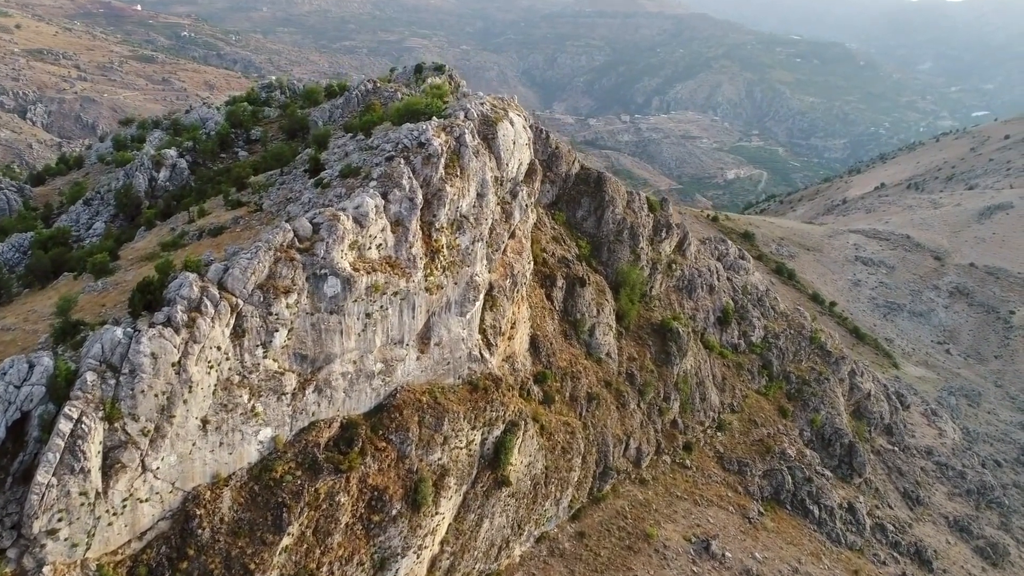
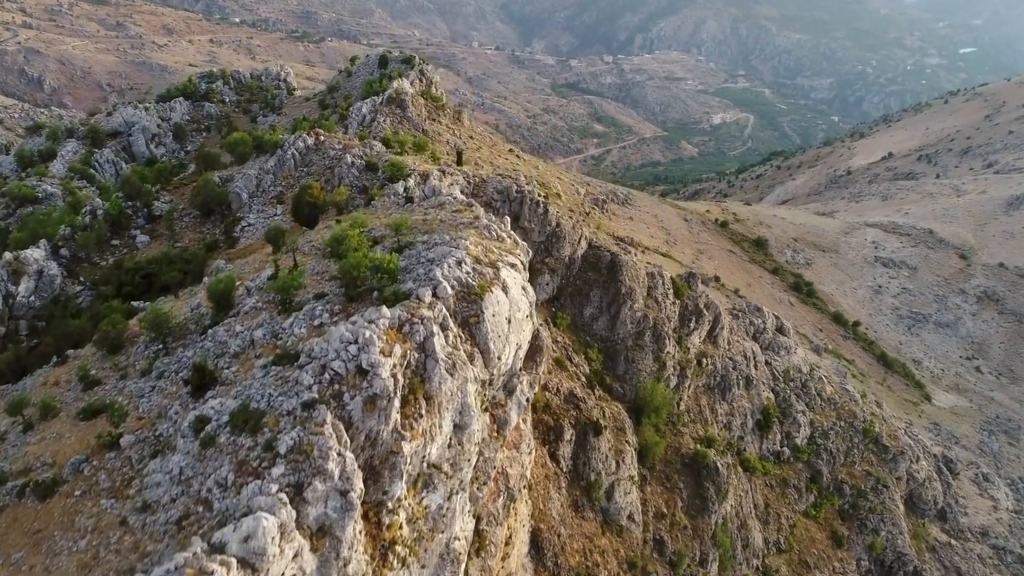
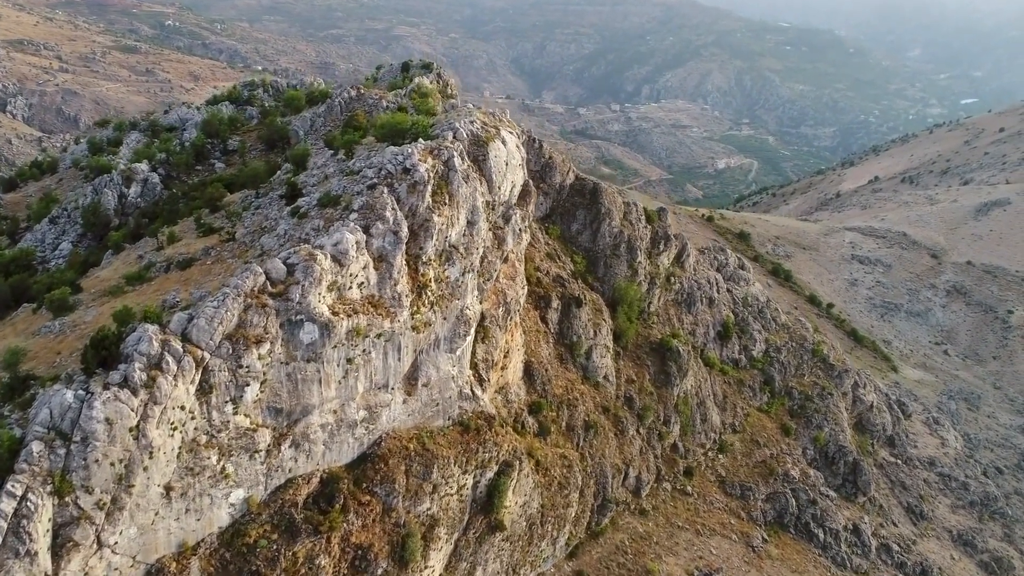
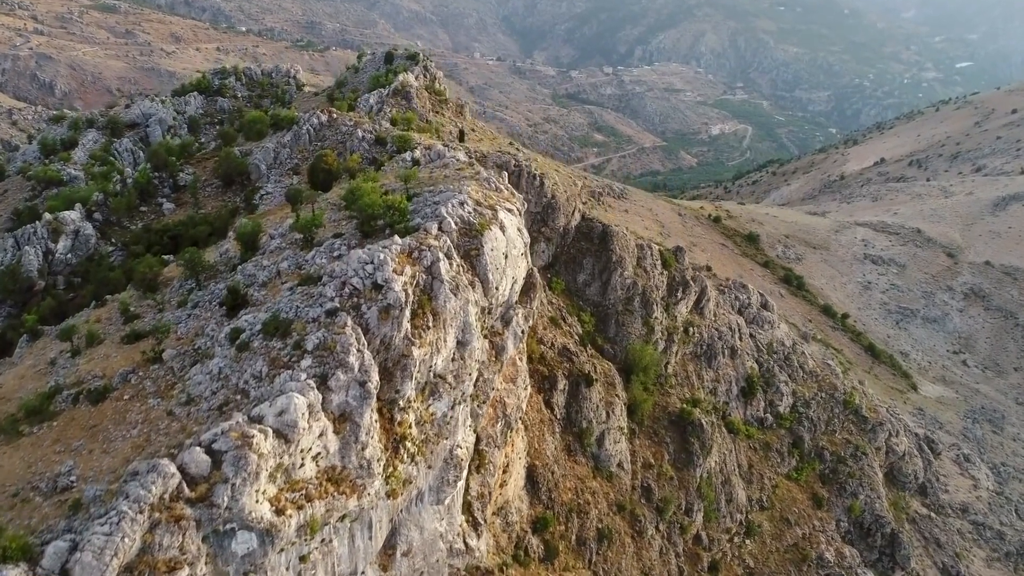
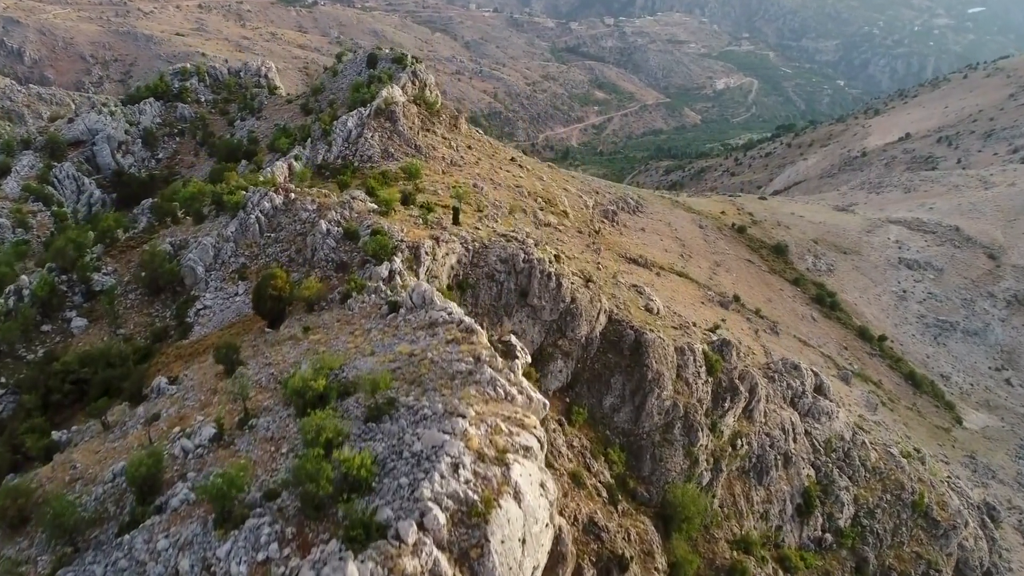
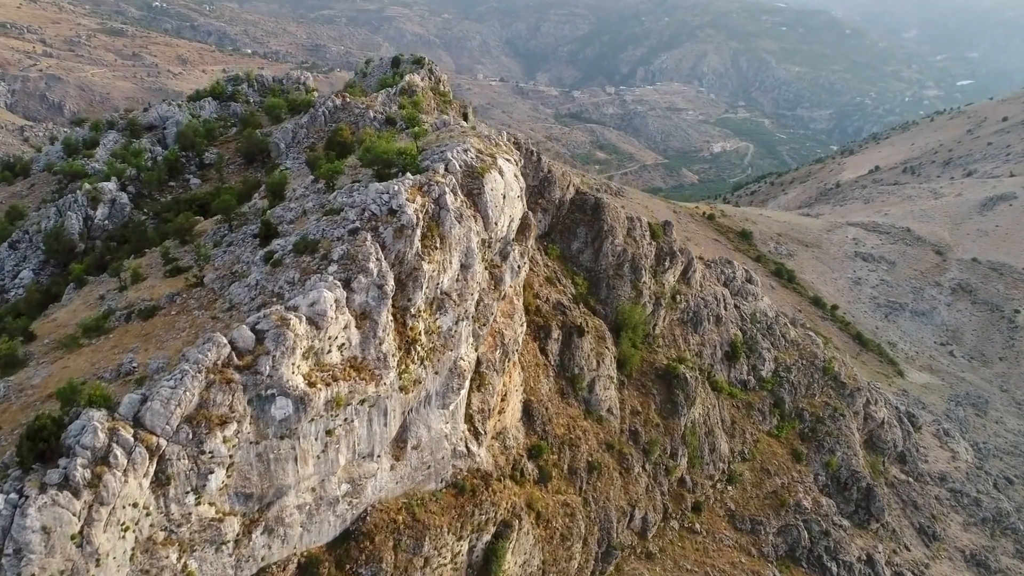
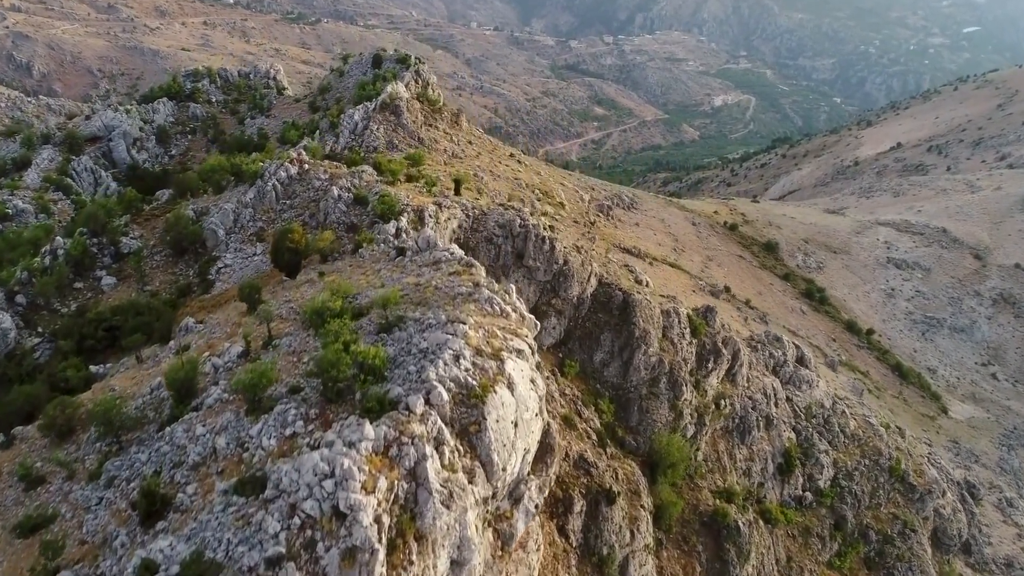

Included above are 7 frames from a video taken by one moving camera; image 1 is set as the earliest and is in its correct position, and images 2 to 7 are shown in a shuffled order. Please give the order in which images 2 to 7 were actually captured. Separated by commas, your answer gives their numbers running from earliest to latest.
3, 6, 4, 2, 7, 5
